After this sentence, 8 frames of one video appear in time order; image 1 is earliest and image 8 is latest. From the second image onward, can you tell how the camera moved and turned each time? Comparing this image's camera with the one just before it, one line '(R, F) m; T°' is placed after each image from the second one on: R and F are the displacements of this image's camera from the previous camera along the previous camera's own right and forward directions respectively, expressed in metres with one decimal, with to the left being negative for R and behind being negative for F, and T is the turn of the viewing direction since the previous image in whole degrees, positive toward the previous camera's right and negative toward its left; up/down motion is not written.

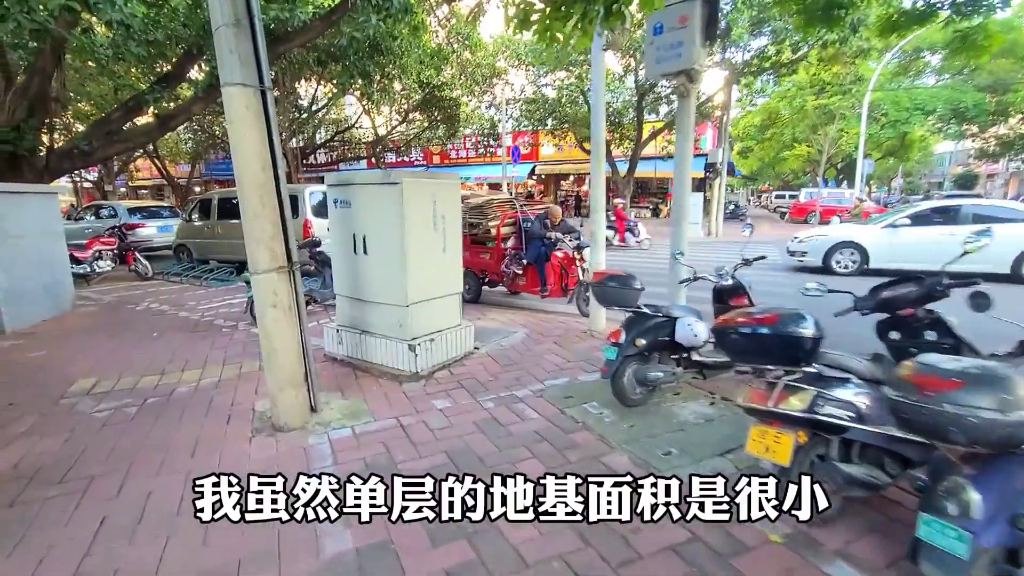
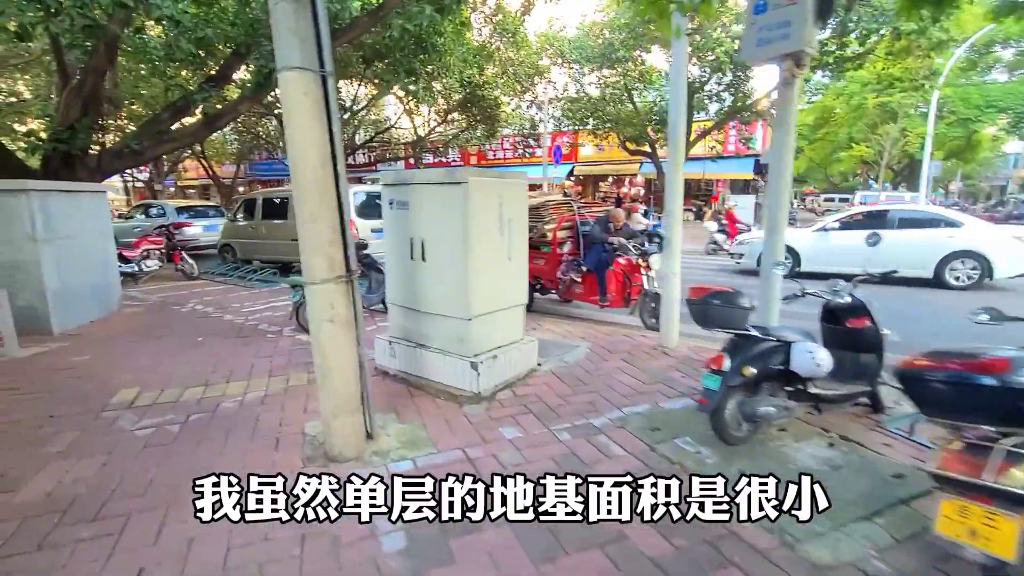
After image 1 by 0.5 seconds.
(-0.3, +0.4) m; -4°
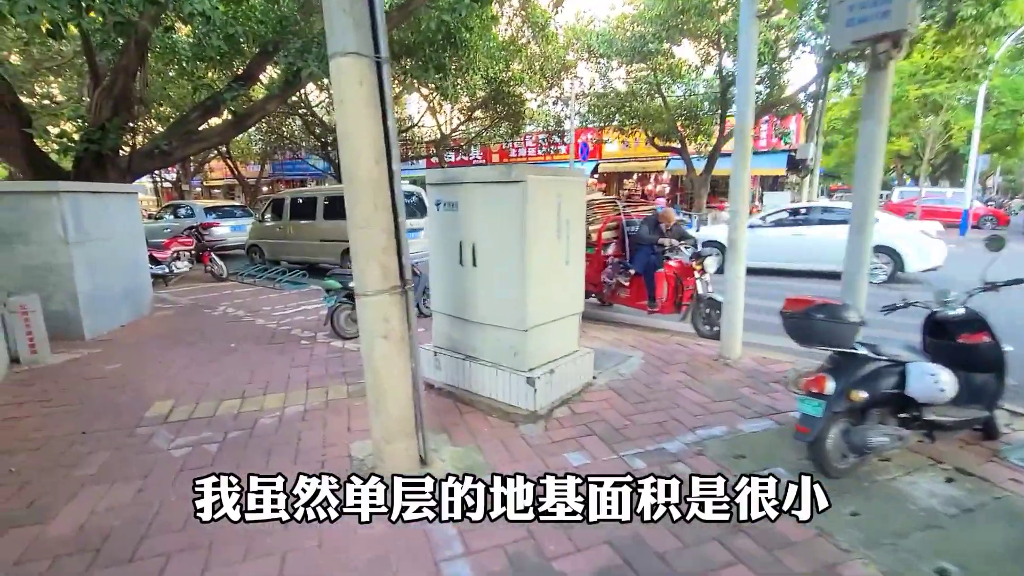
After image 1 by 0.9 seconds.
(-0.3, +0.3) m; -2°
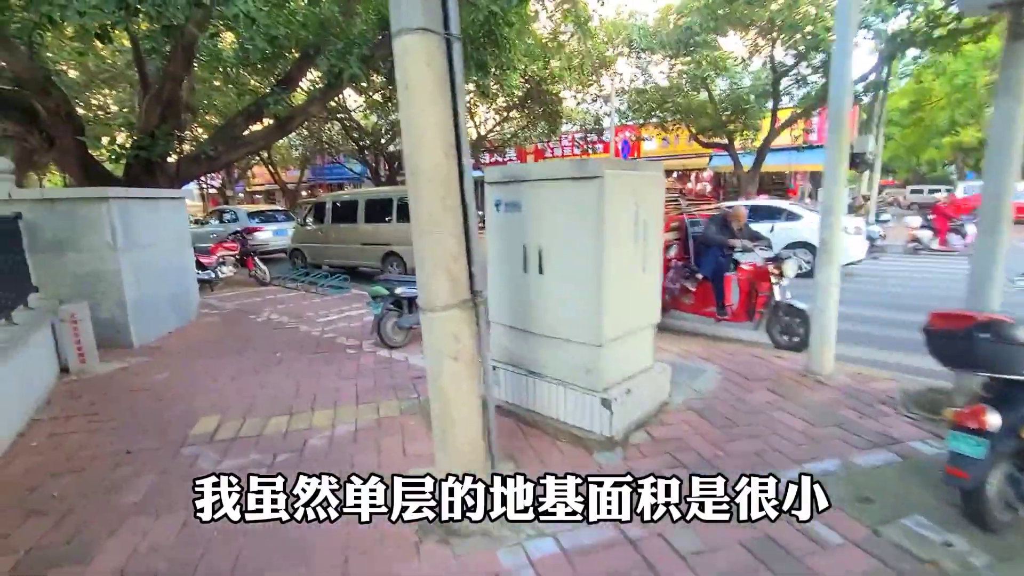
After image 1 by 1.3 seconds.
(-0.3, +0.4) m; -4°
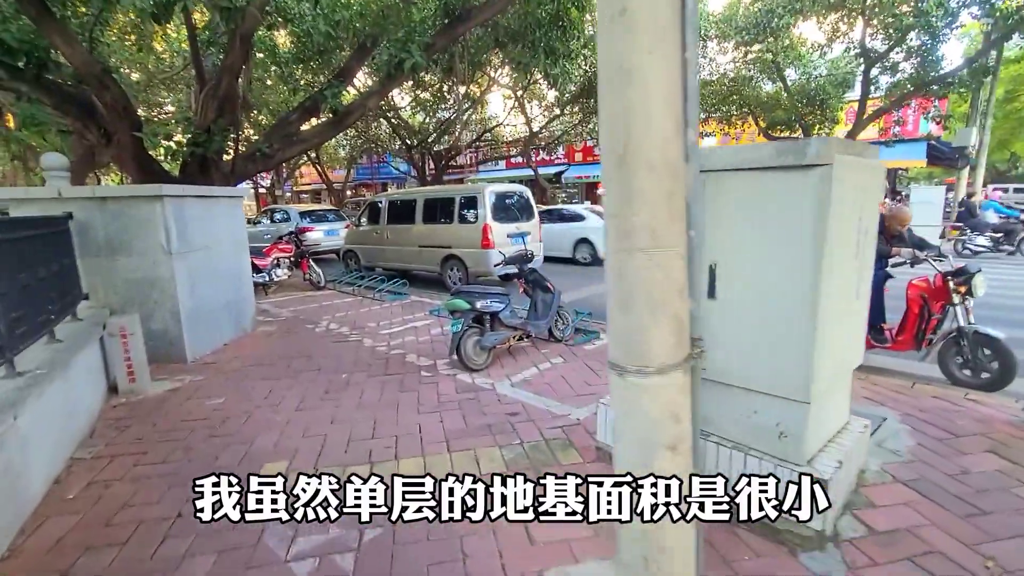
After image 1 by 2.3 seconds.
(-0.6, +0.8) m; -4°
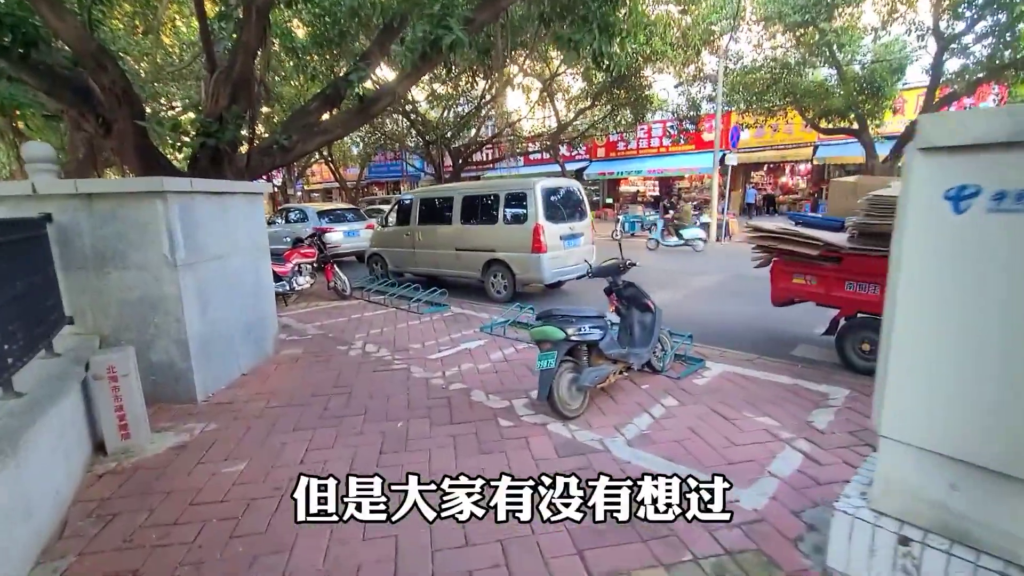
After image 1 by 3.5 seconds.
(-0.7, +1.1) m; -1°
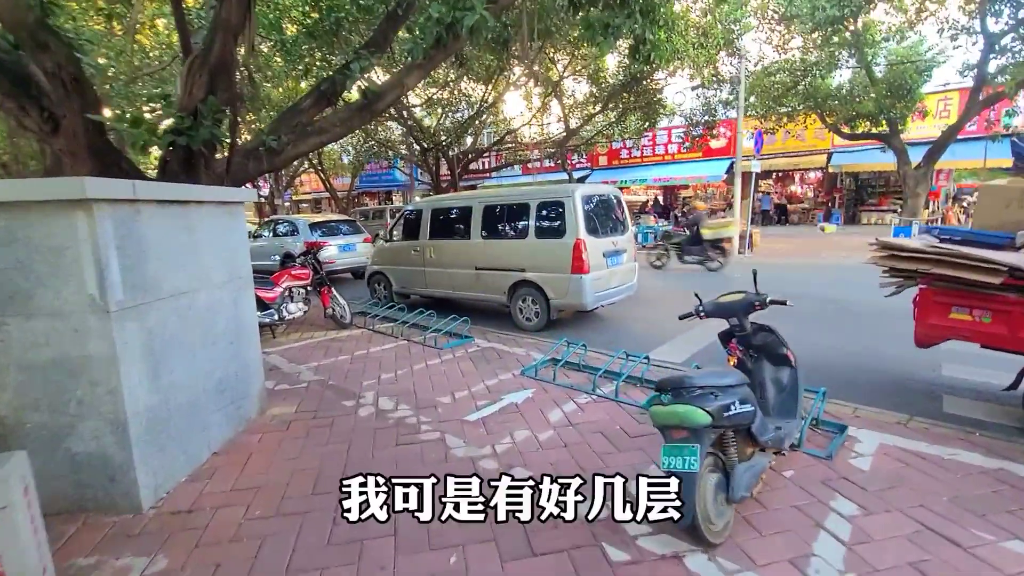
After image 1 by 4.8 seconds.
(-0.6, +1.2) m; +1°
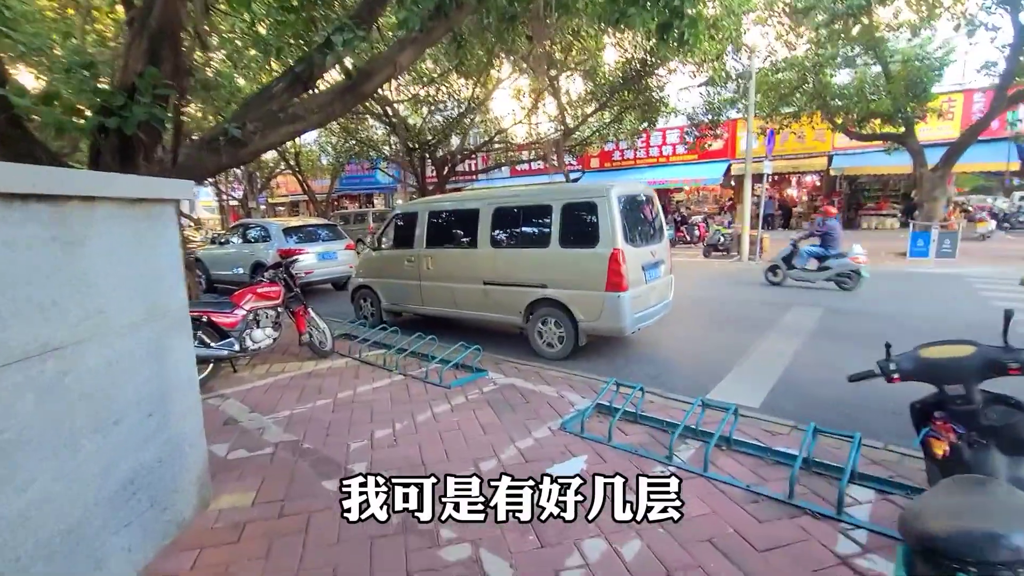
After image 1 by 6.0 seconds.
(-0.4, +1.2) m; +2°
